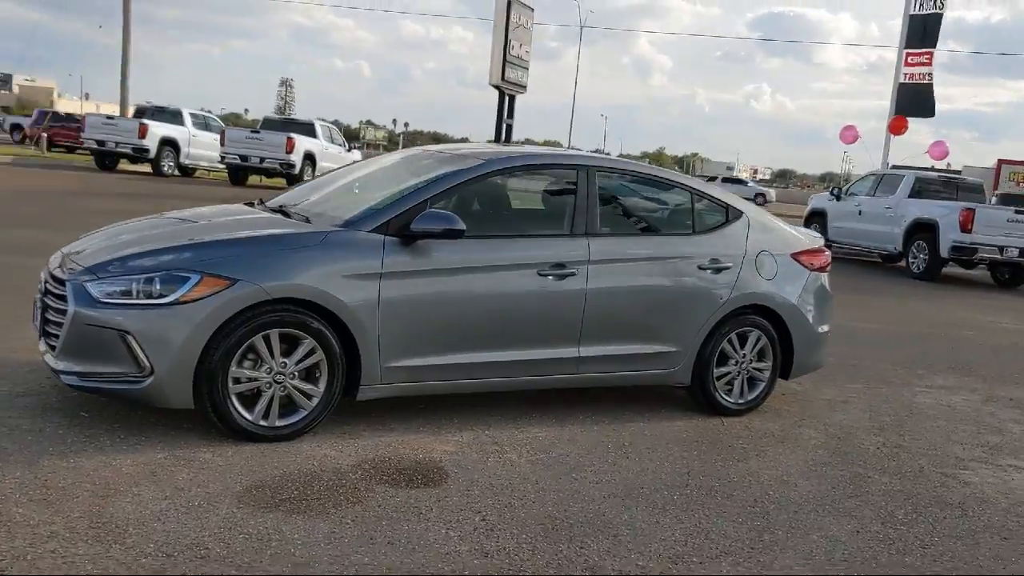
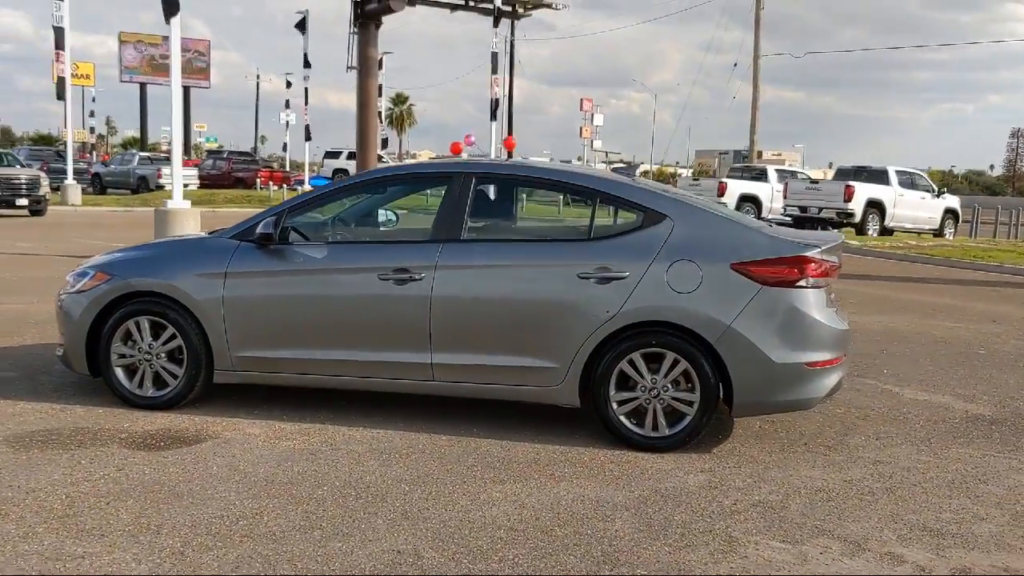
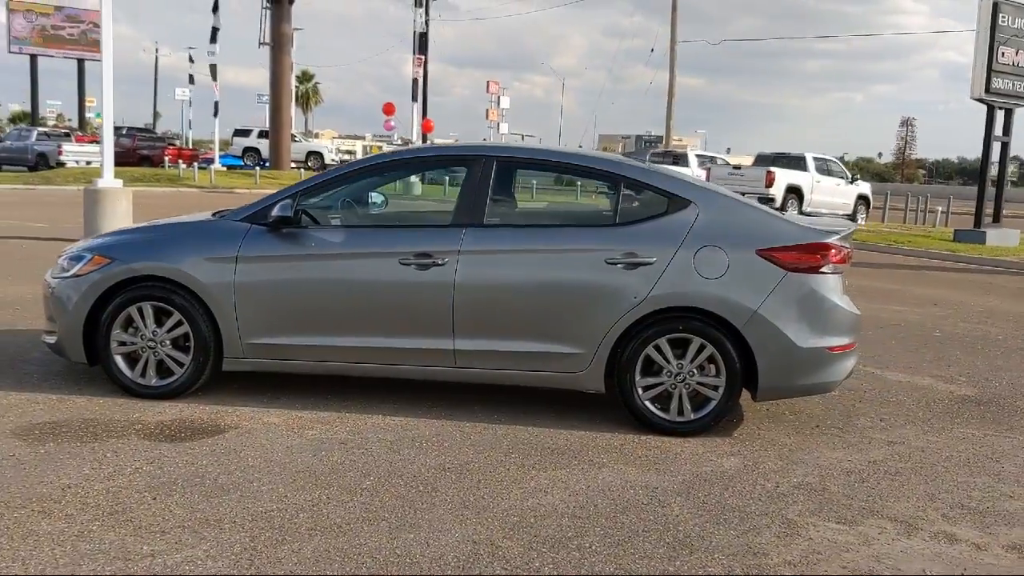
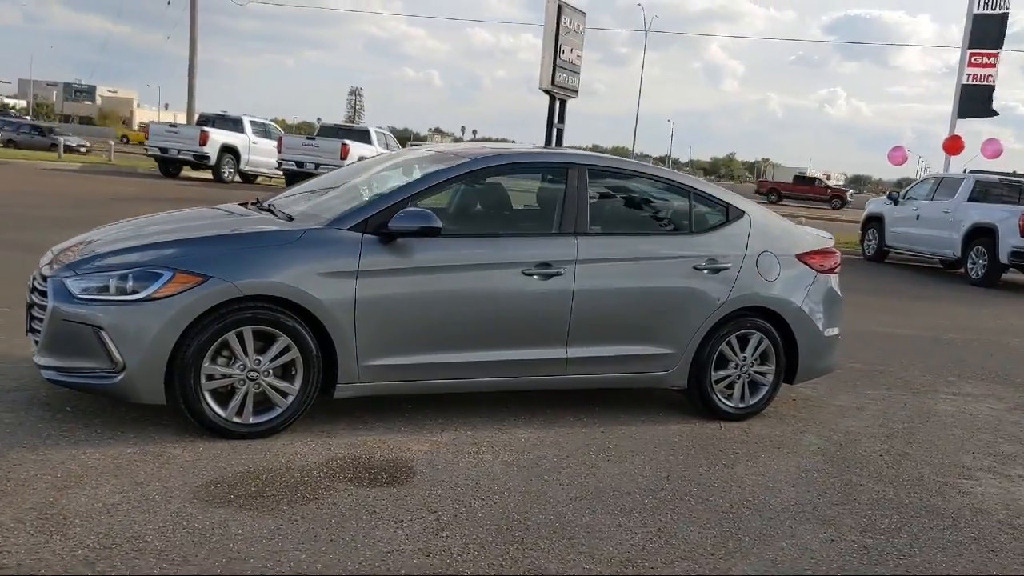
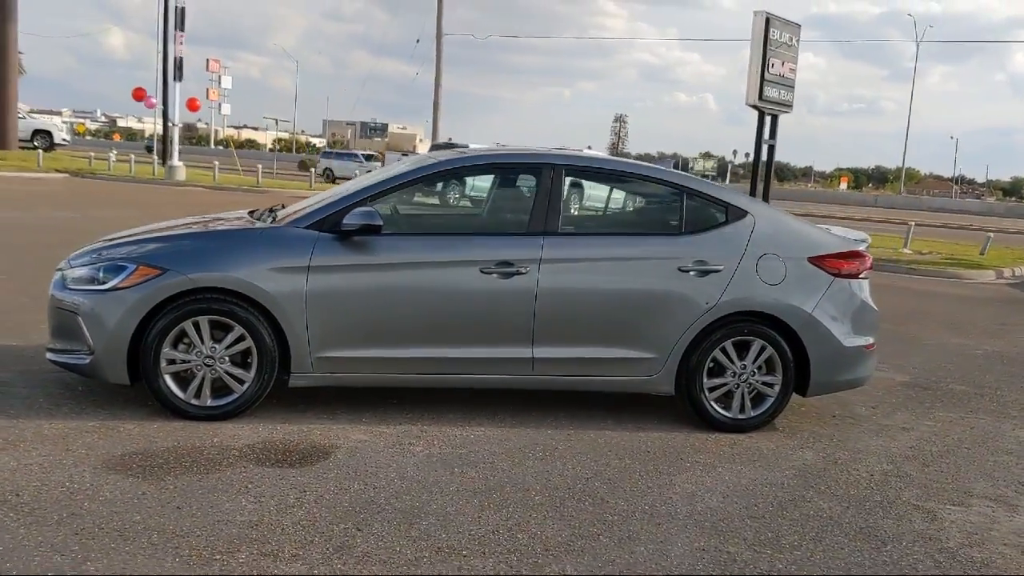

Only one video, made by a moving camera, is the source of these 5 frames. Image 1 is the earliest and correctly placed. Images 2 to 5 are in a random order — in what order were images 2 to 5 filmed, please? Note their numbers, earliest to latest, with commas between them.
4, 5, 3, 2
